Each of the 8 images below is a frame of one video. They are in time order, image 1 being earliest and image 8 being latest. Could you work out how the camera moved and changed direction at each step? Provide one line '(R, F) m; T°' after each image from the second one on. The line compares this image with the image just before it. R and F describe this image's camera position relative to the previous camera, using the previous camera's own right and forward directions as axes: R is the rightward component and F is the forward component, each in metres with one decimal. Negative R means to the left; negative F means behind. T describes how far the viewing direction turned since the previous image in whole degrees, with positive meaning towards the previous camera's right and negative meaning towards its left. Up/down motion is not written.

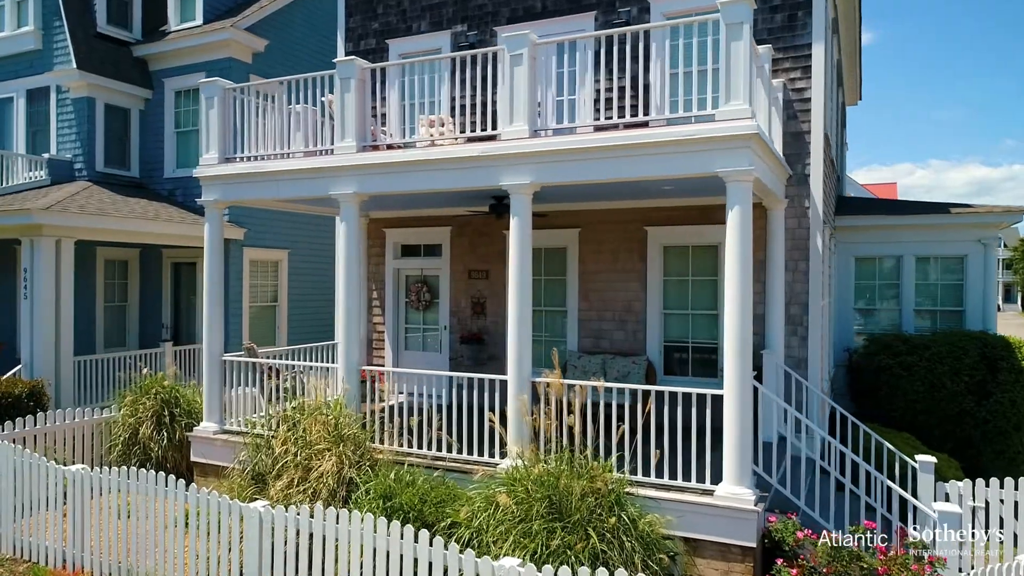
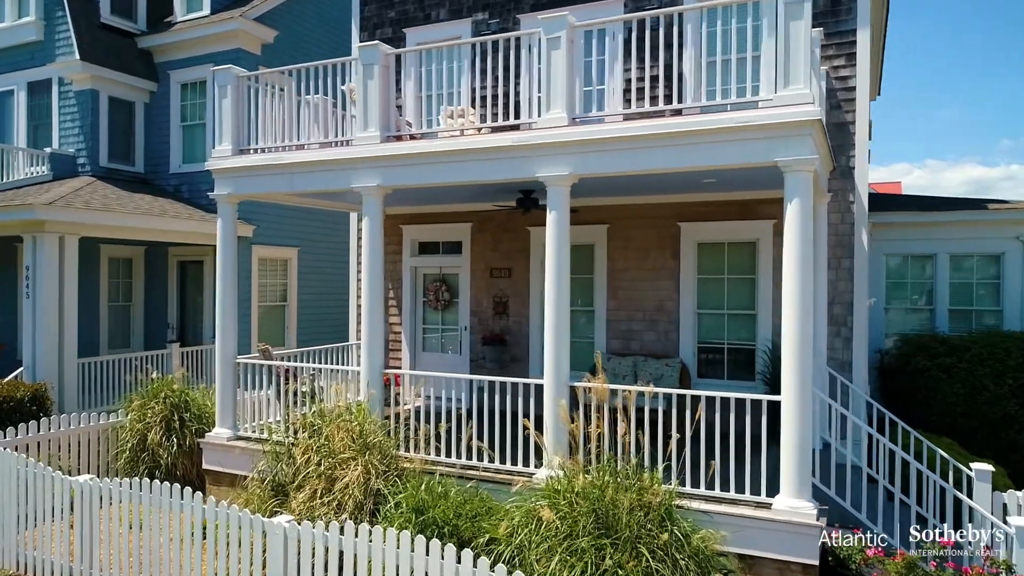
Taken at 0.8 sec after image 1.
(-0.3, +0.4) m; 0°
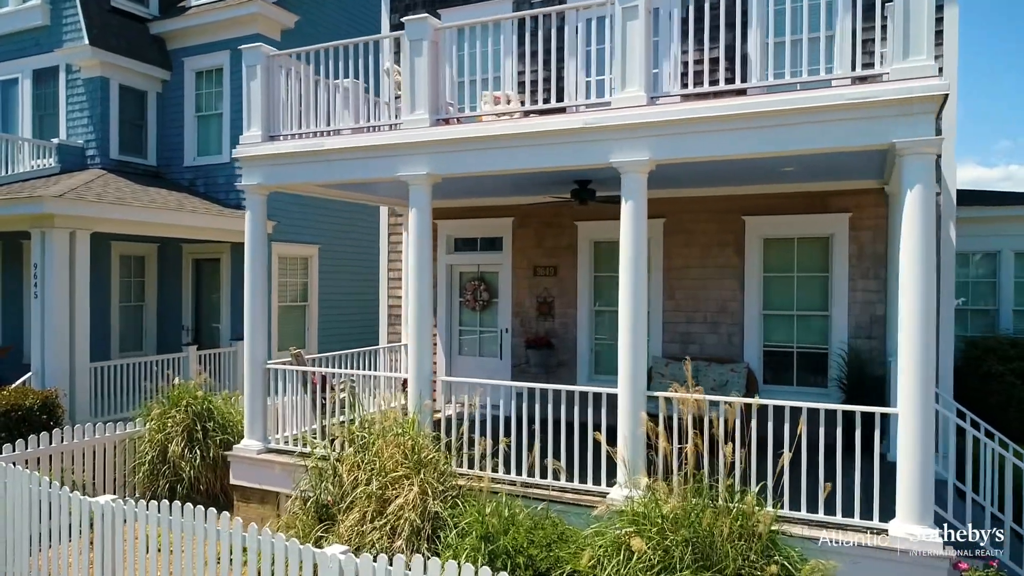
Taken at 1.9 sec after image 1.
(-0.5, +0.6) m; 0°
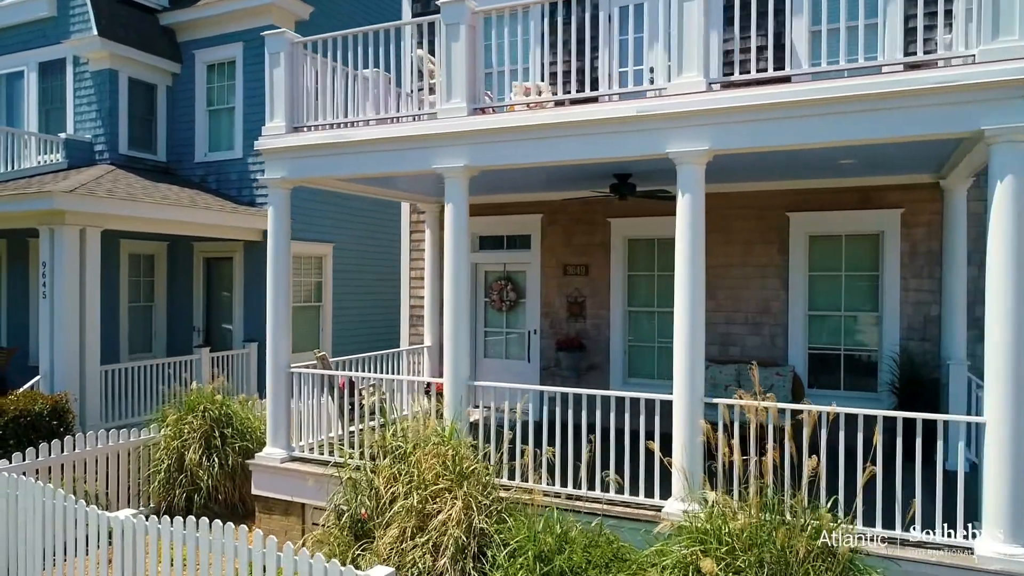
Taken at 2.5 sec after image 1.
(-0.3, +0.4) m; 0°
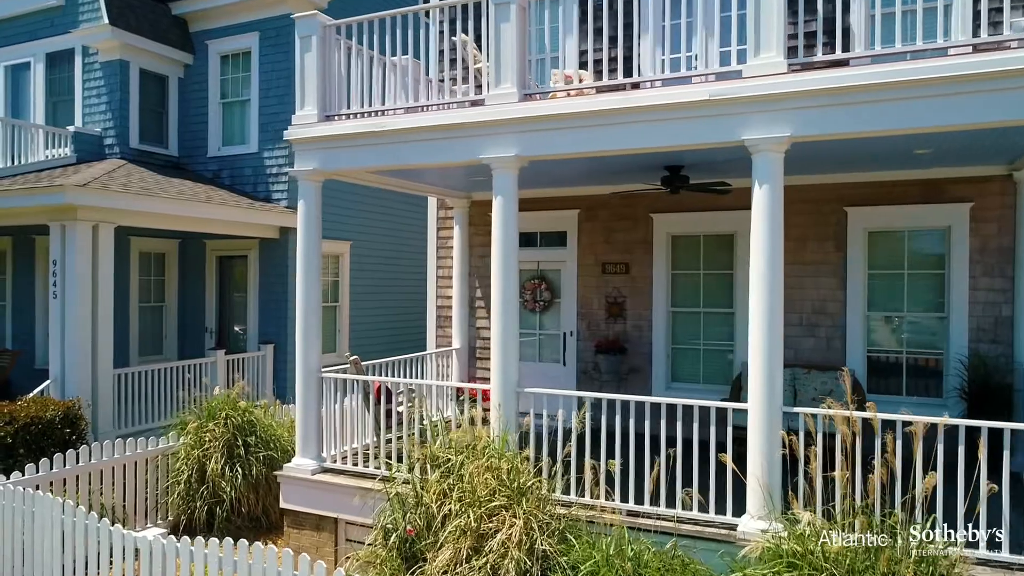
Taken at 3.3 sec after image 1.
(-0.4, +0.4) m; 0°
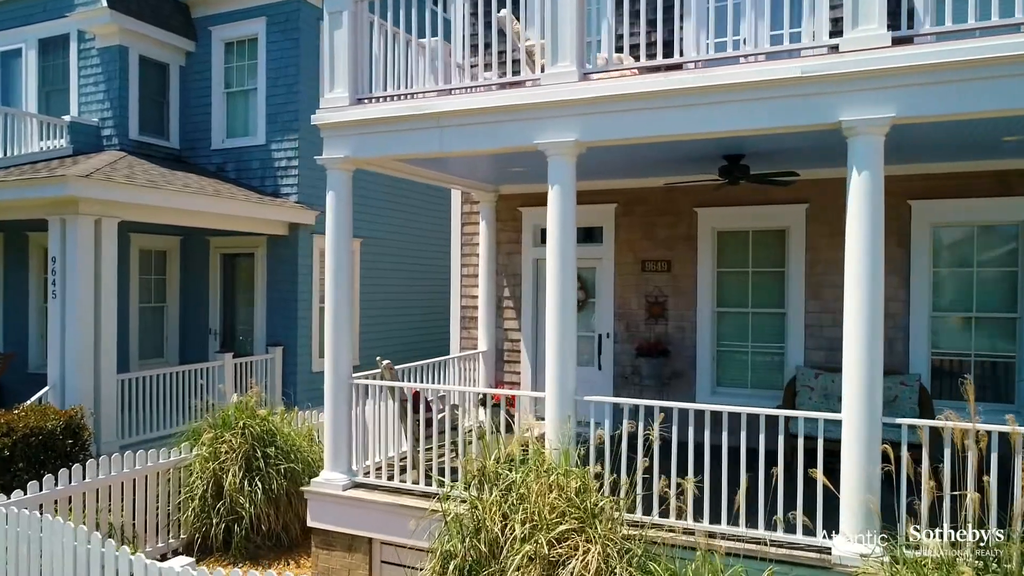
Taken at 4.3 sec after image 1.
(-0.5, +0.5) m; +1°
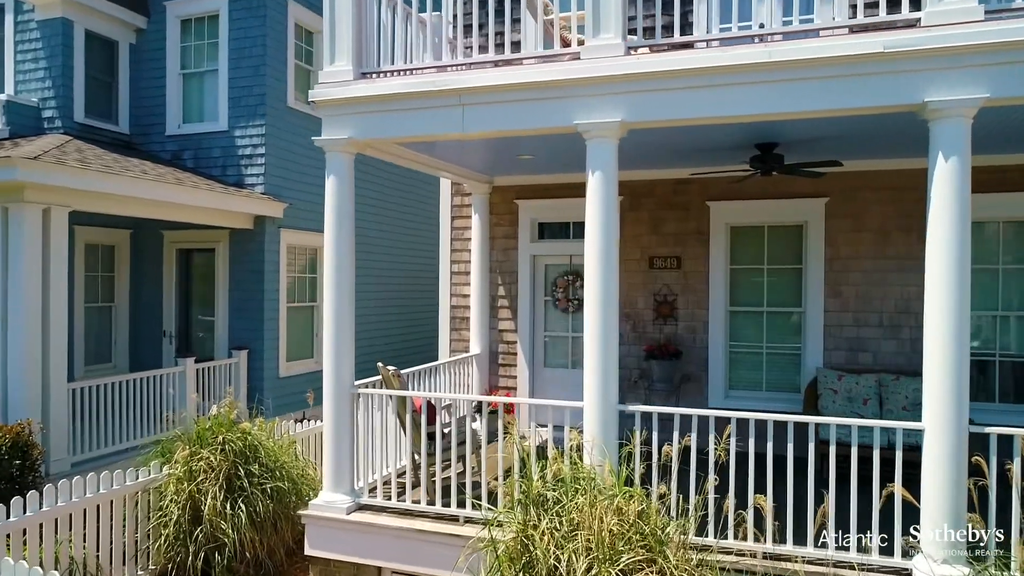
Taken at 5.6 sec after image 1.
(-0.6, +0.6) m; +5°
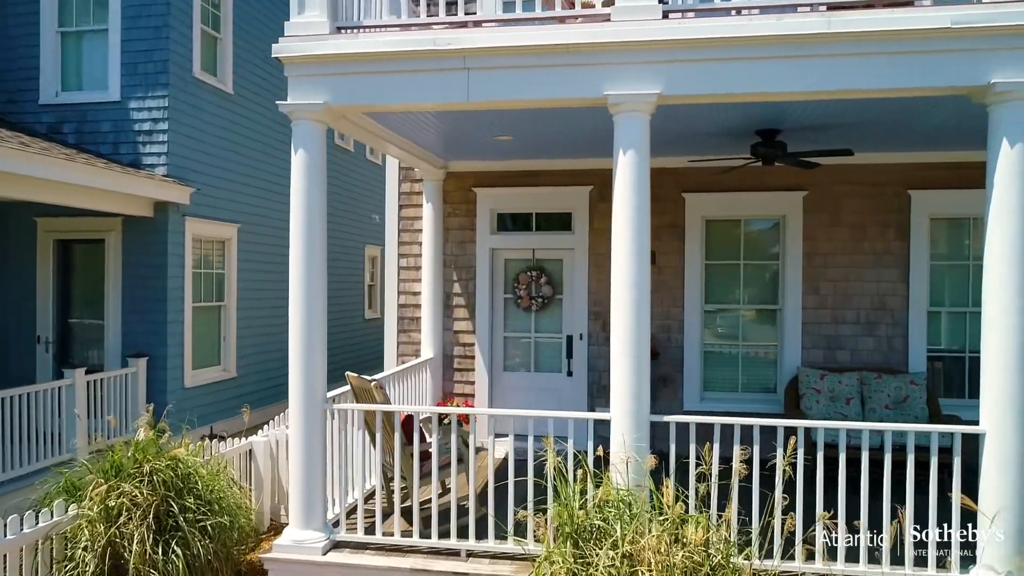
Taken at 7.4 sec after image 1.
(-0.8, +0.7) m; +10°
